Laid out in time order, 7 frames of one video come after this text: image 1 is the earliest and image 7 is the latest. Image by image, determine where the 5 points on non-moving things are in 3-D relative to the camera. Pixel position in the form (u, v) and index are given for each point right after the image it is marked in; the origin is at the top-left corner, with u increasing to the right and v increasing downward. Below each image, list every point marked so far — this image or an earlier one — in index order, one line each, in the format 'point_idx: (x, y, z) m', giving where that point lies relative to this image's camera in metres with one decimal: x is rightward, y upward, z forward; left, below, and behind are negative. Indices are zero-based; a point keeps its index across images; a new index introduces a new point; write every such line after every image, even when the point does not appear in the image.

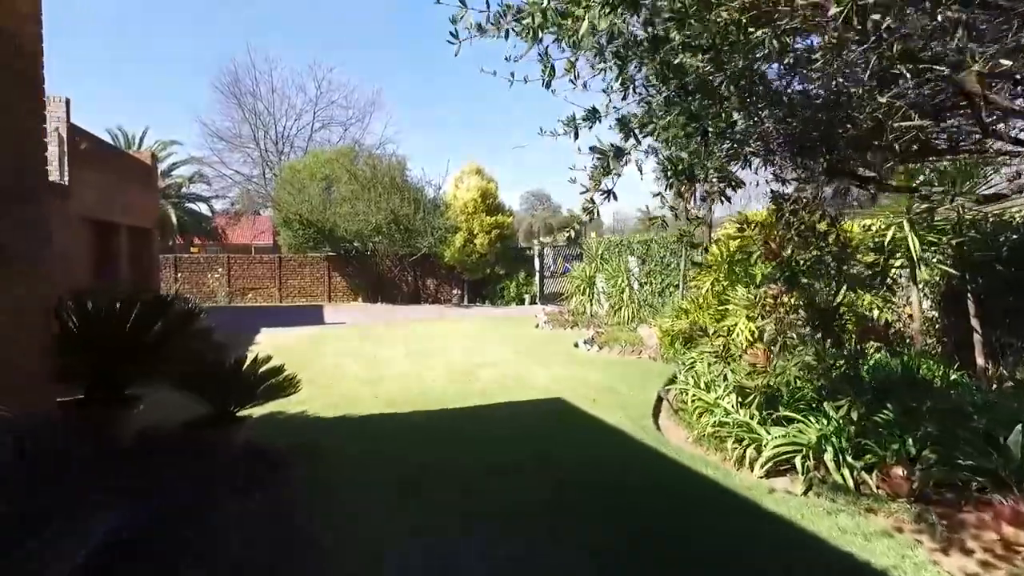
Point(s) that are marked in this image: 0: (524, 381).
0: (+0.1, -1.1, +8.5) m
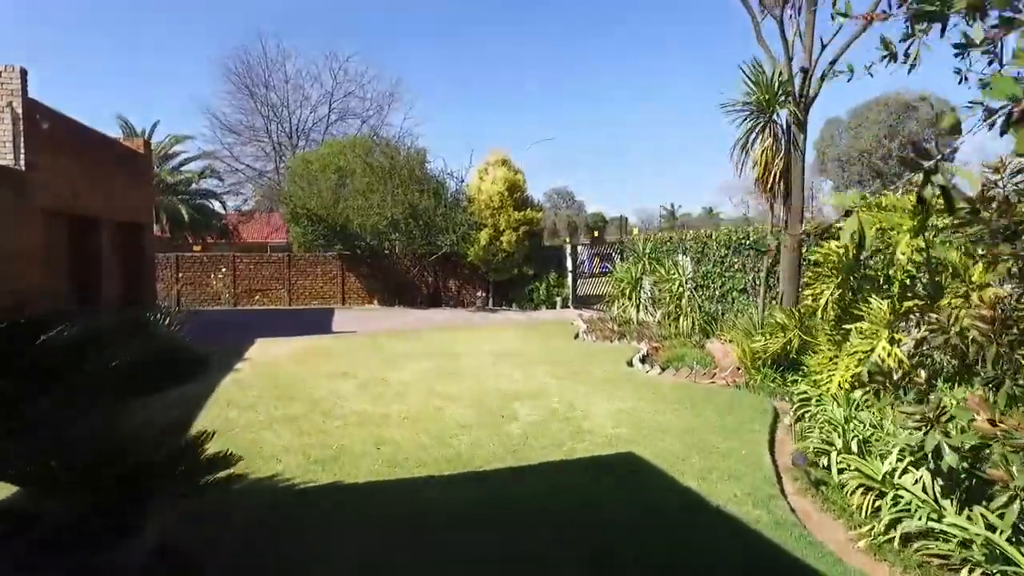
0: (+0.5, -1.2, +6.6) m
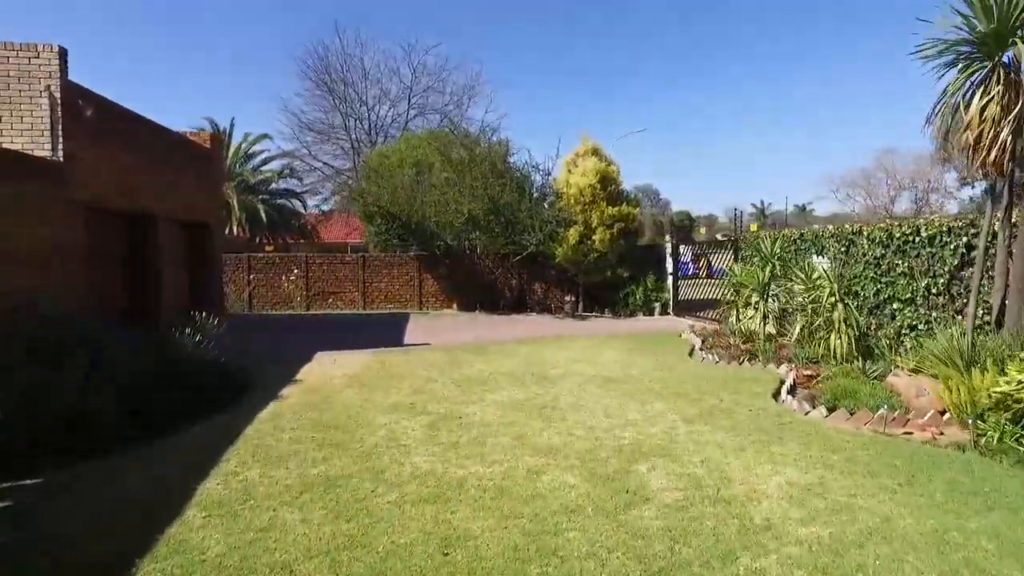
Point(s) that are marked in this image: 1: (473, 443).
0: (+1.3, -1.3, +4.5) m
1: (-0.3, -1.2, +5.6) m
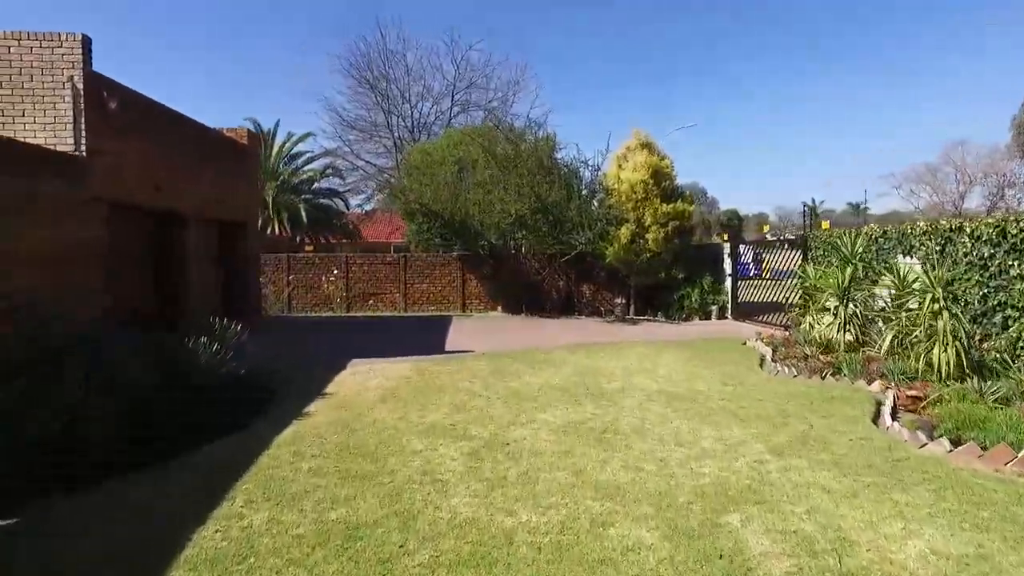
0: (+1.7, -1.3, +3.5) m
1: (+0.1, -1.3, +4.7) m
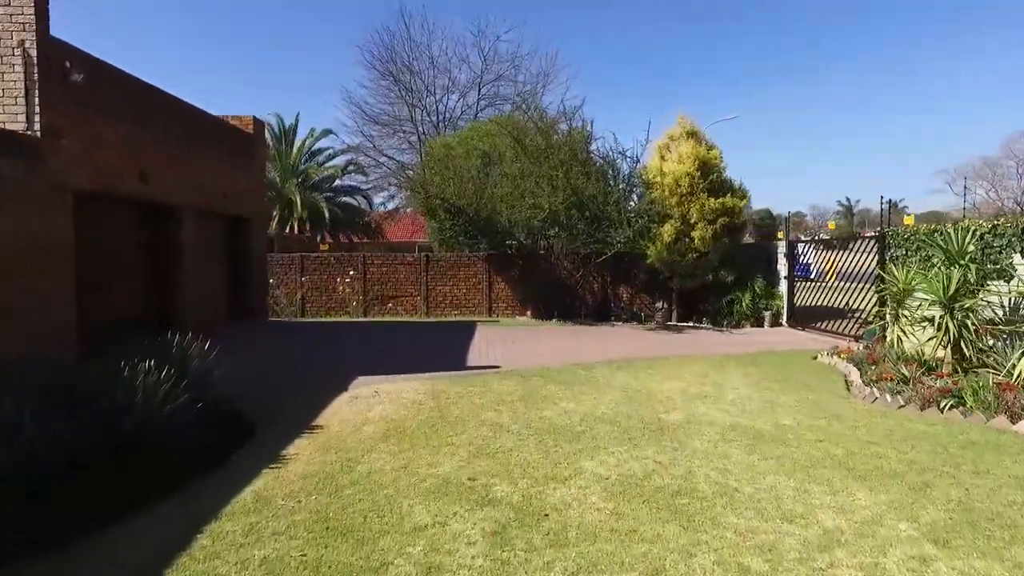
0: (+1.8, -1.4, +1.8) m
1: (+0.3, -1.4, +3.1) m
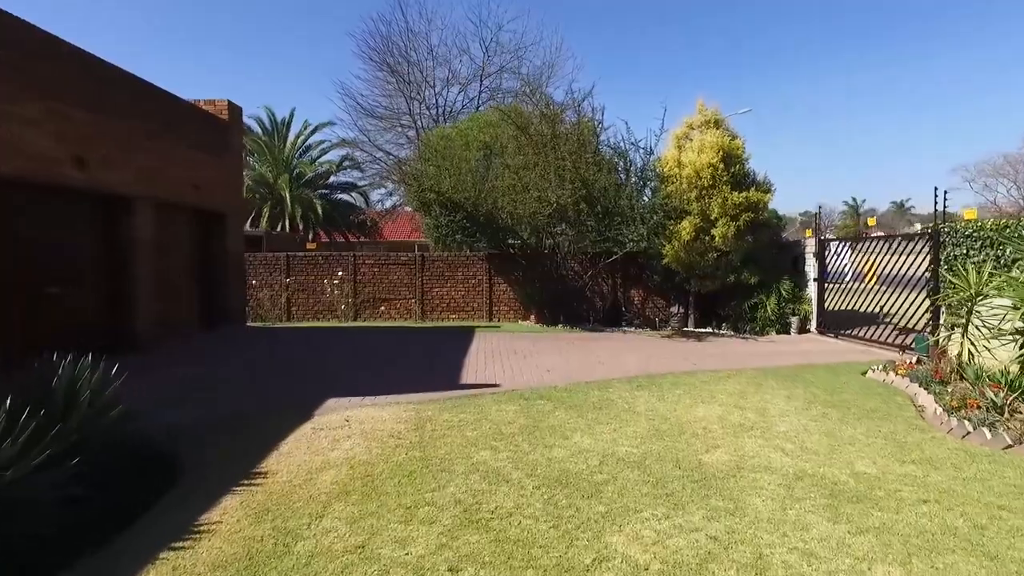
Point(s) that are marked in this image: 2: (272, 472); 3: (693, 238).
0: (+1.8, -1.4, +0.4) m
1: (+0.3, -1.4, +1.7) m
2: (-1.7, -1.3, +5.0) m
3: (+3.7, +1.0, +14.2) m
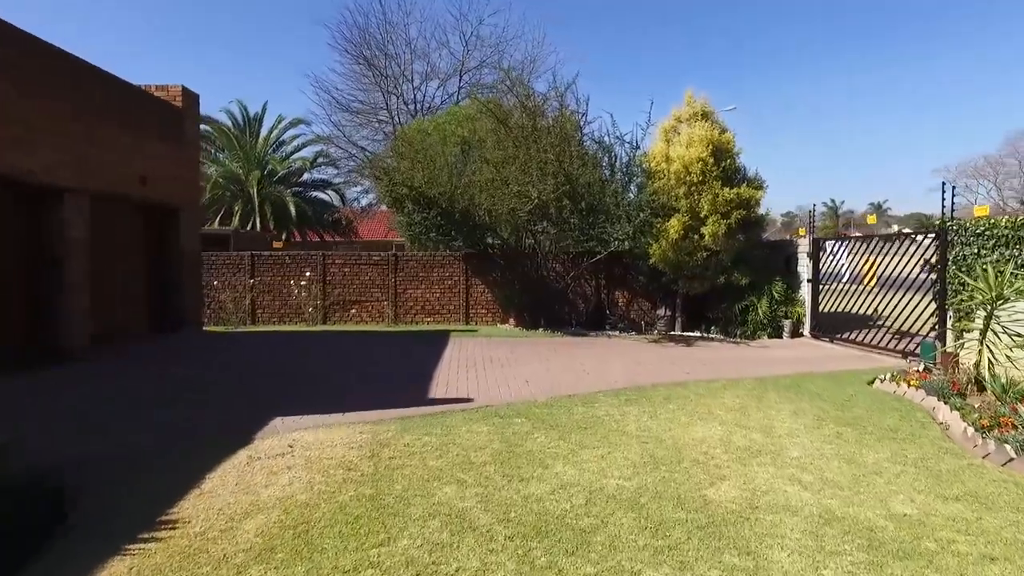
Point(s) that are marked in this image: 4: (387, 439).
0: (+1.7, -1.5, -0.4) m
1: (+0.2, -1.4, +0.8) m
2: (-1.9, -1.3, +4.0) m
3: (+3.3, +1.0, +13.4) m
4: (-1.0, -1.2, +5.6) m
